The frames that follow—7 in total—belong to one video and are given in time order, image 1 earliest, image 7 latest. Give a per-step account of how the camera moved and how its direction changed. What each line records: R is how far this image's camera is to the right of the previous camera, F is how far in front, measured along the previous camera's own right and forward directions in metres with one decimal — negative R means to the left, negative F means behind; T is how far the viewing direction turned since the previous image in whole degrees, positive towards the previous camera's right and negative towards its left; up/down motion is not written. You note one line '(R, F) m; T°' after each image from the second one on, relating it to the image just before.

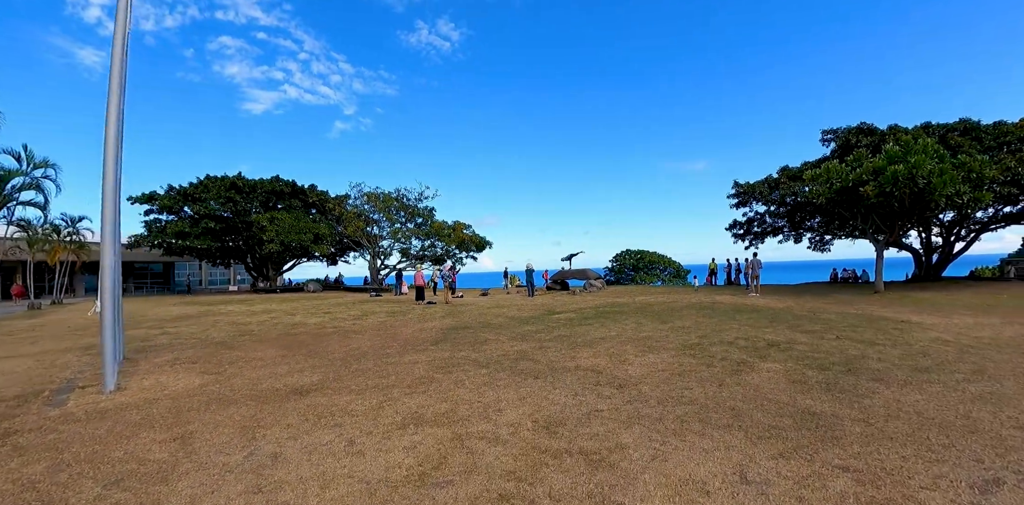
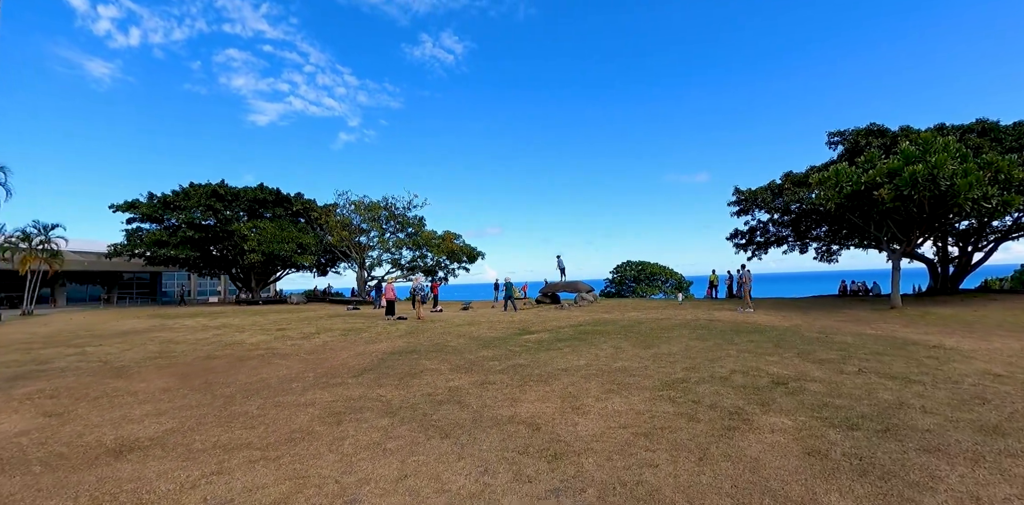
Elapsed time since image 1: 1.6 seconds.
(+1.0, +1.8) m; 0°
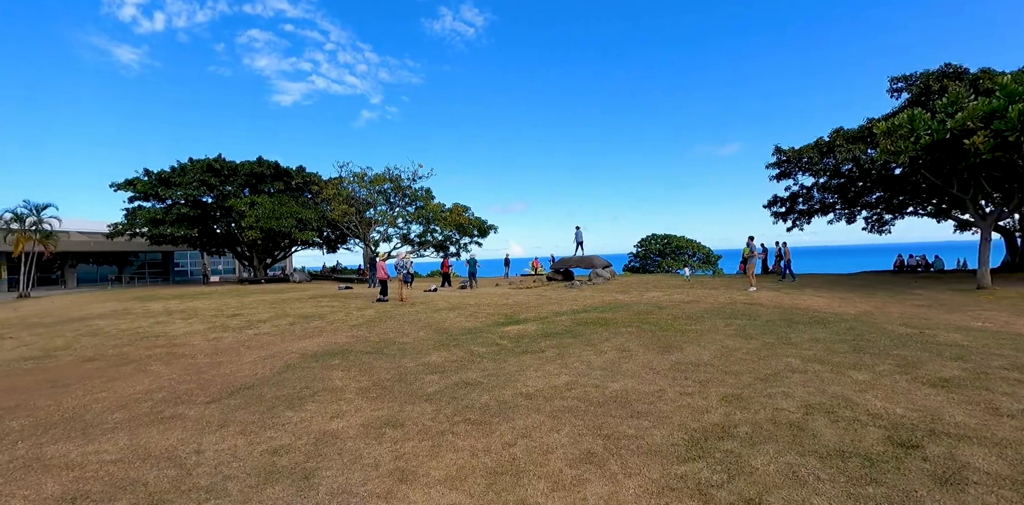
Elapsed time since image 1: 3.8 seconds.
(+0.9, +2.8) m; -3°
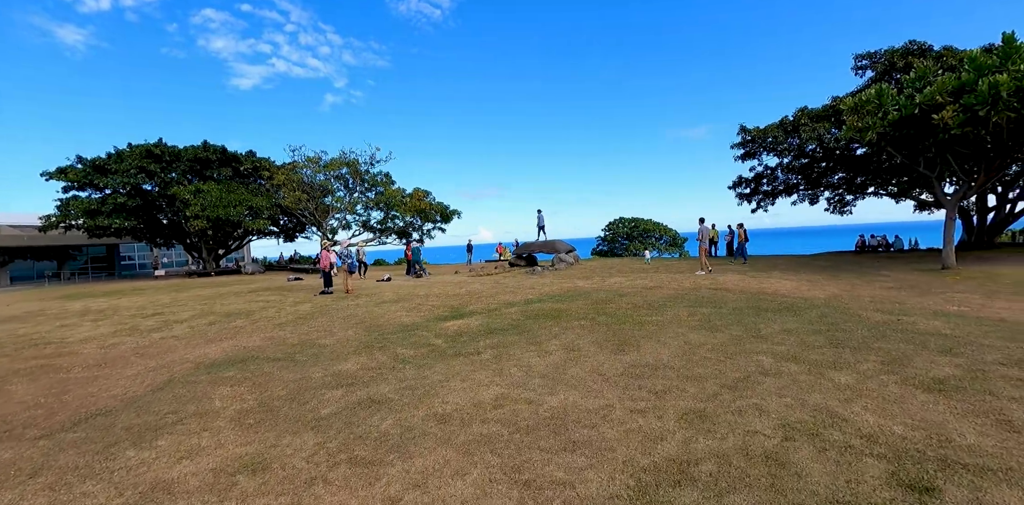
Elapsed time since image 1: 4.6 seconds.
(+0.5, +1.0) m; +3°
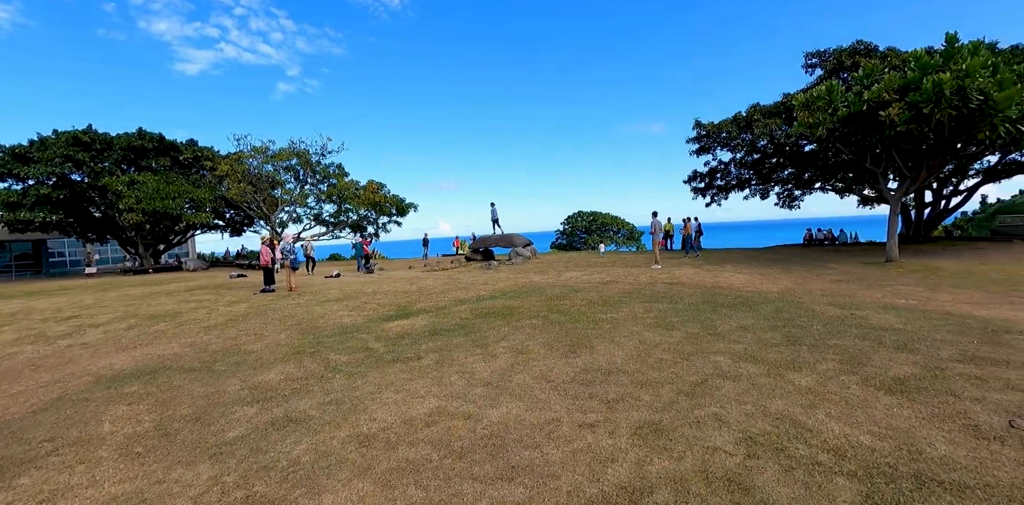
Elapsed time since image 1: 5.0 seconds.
(+0.2, +0.4) m; +5°
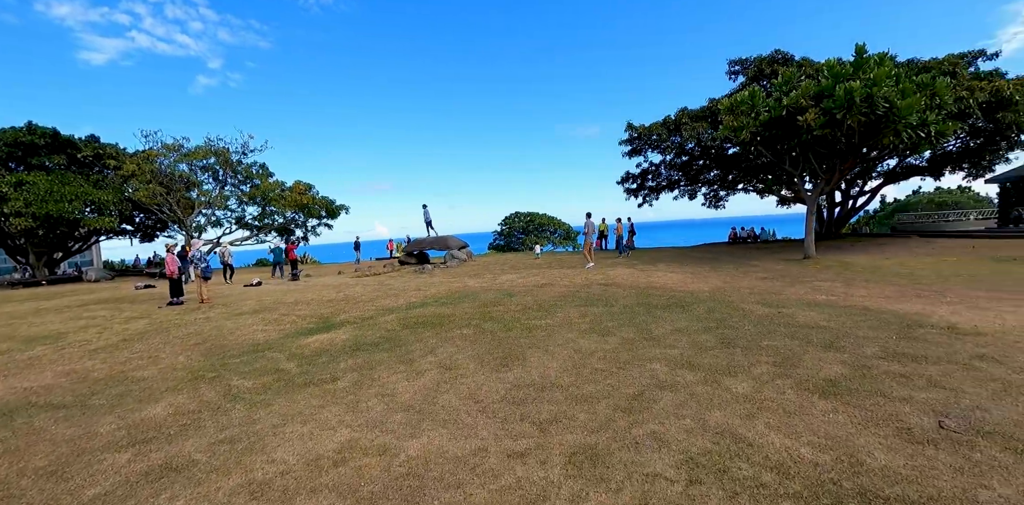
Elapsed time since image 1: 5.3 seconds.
(+0.1, +0.4) m; +7°
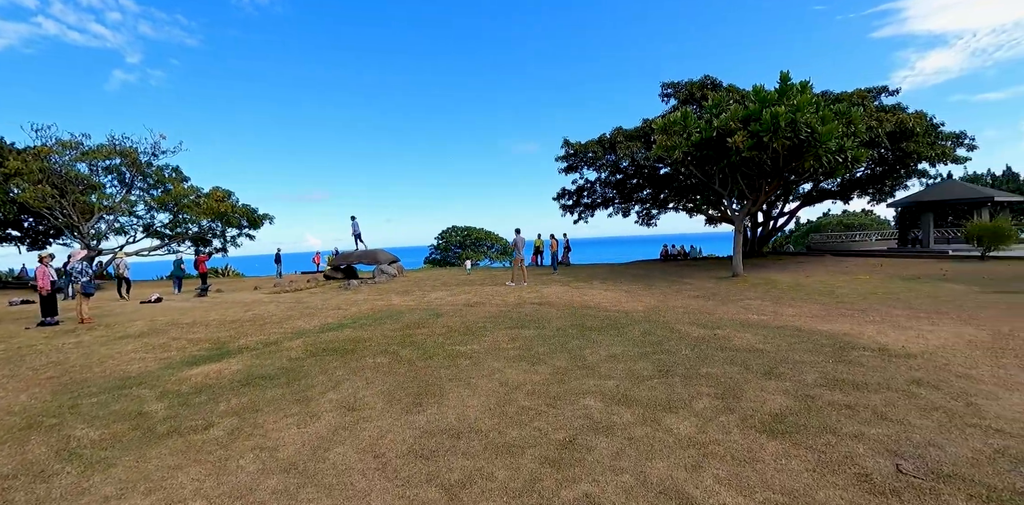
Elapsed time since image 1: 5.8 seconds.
(+0.2, +0.5) m; +7°
